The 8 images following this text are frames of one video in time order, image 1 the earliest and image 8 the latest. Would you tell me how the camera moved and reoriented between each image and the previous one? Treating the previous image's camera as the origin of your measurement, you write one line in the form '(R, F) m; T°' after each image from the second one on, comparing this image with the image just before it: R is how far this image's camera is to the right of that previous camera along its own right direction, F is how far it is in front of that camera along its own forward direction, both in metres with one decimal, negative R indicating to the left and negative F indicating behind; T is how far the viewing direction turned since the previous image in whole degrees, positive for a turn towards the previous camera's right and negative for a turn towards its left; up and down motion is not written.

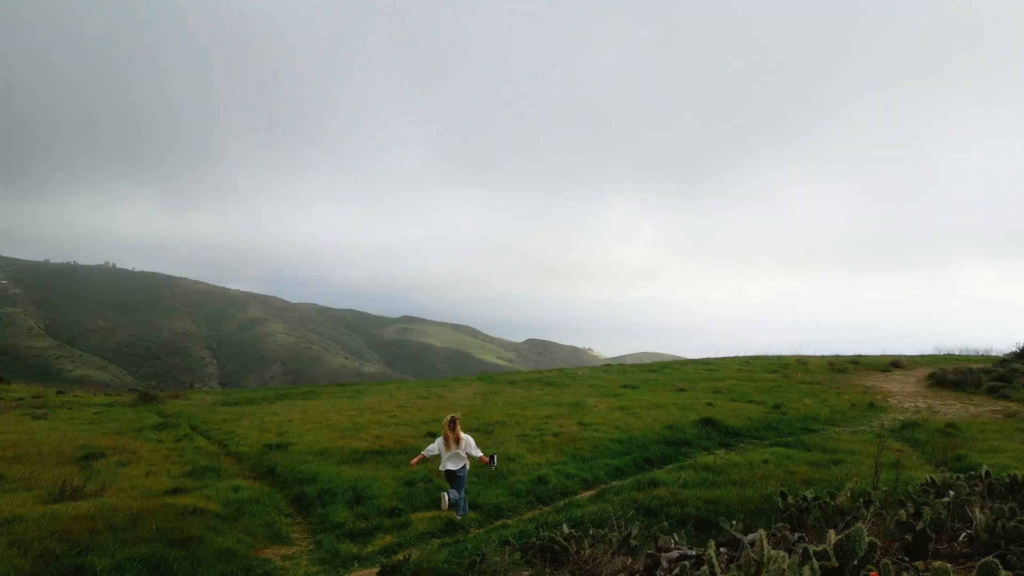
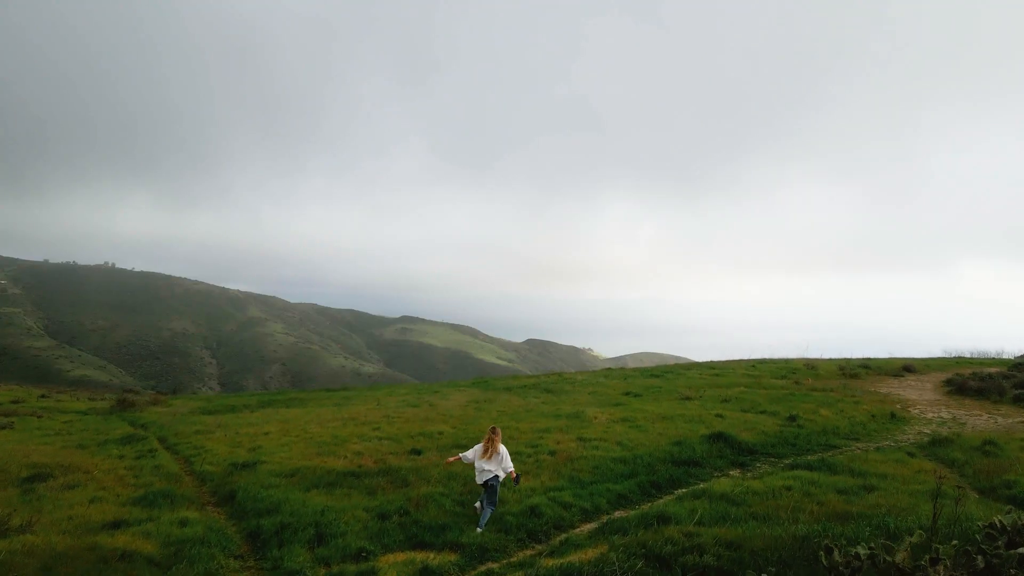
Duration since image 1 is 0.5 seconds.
(+0.2, +1.9) m; 0°
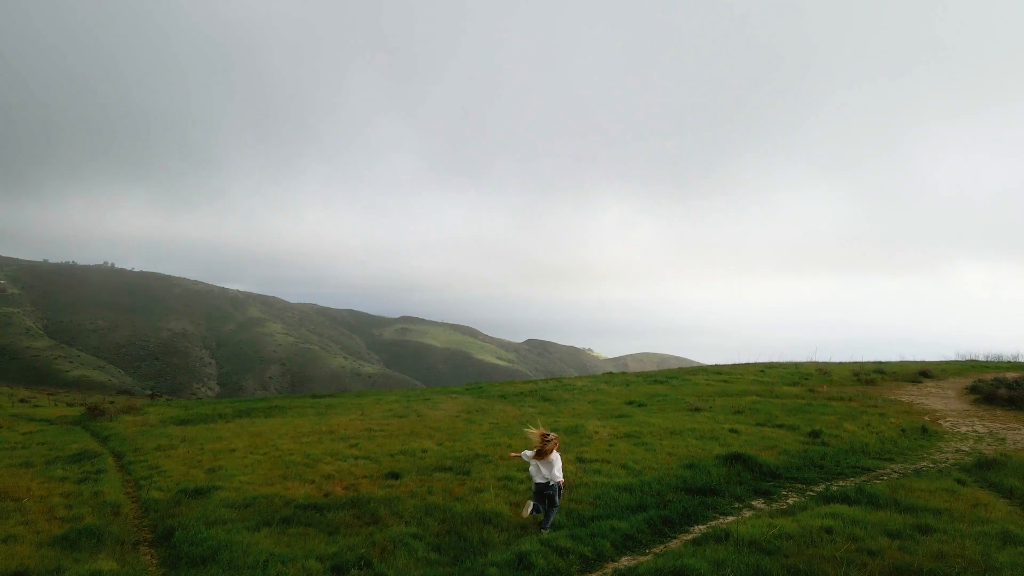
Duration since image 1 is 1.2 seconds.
(+0.2, +2.3) m; 0°
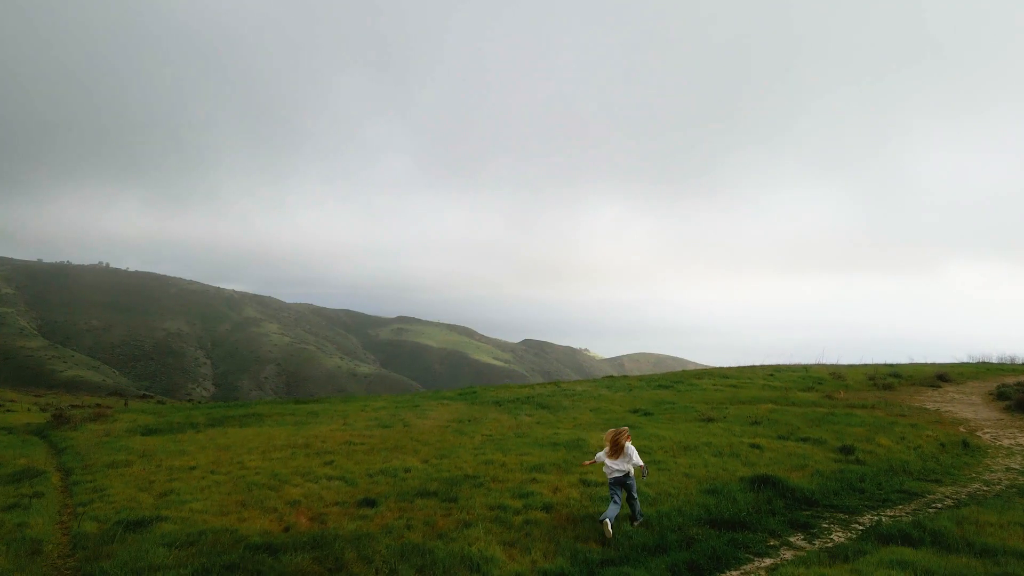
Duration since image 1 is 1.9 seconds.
(0.0, +2.3) m; 0°
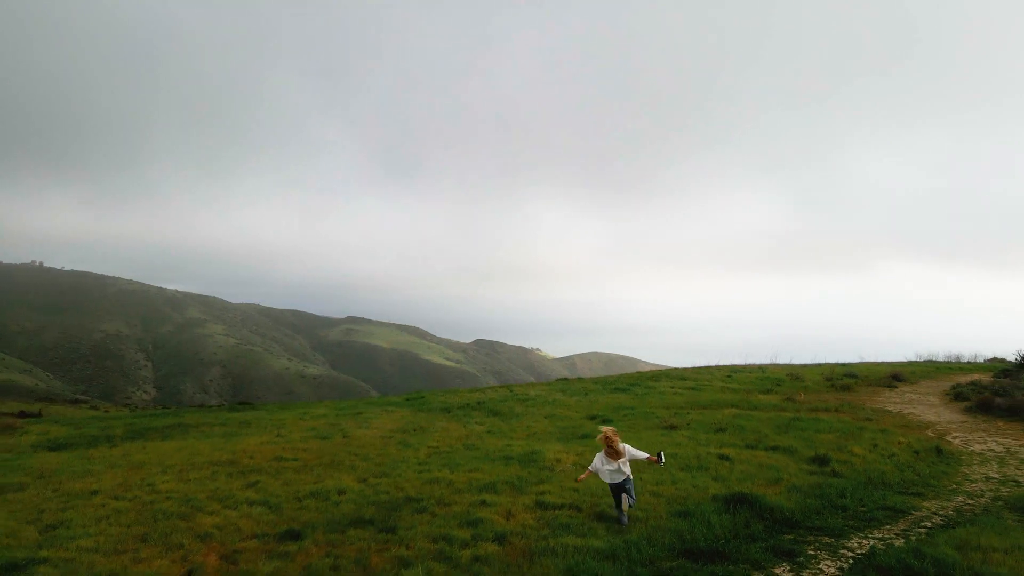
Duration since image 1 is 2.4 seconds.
(+0.1, +1.8) m; +4°
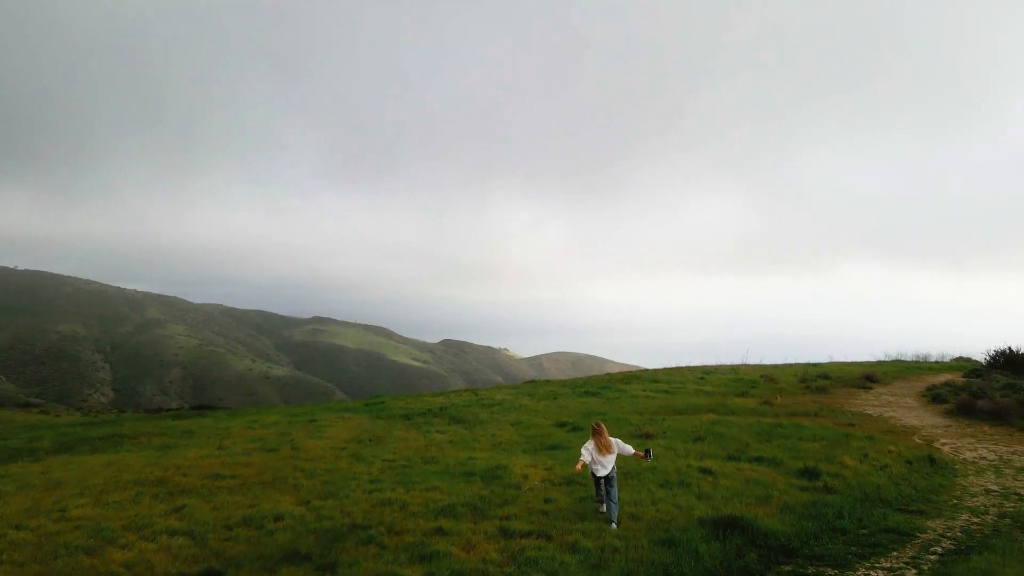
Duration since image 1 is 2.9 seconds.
(+0.1, +1.7) m; +3°
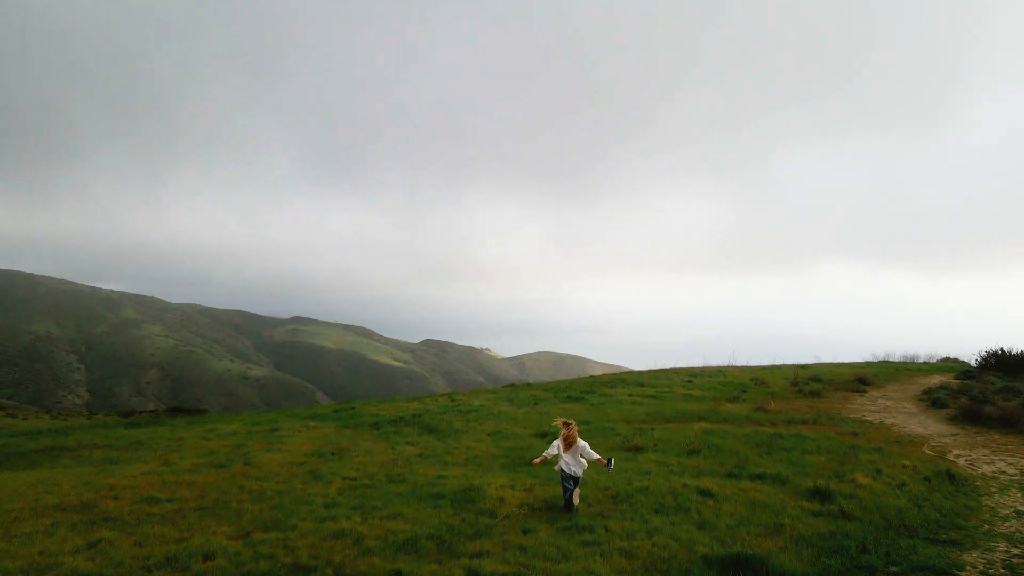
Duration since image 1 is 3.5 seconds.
(+0.1, +1.9) m; +1°
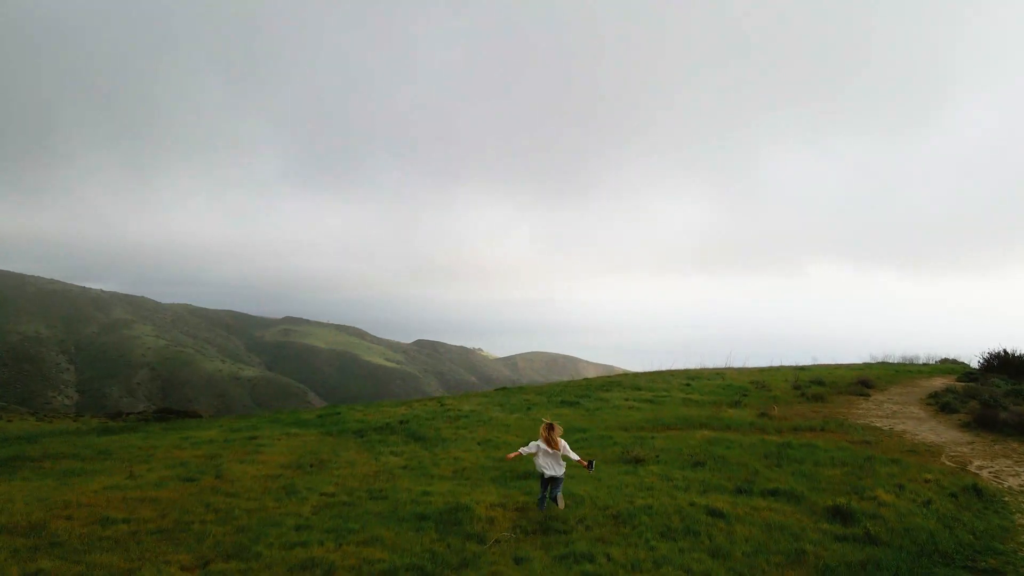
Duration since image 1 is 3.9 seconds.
(0.0, +1.3) m; +1°
